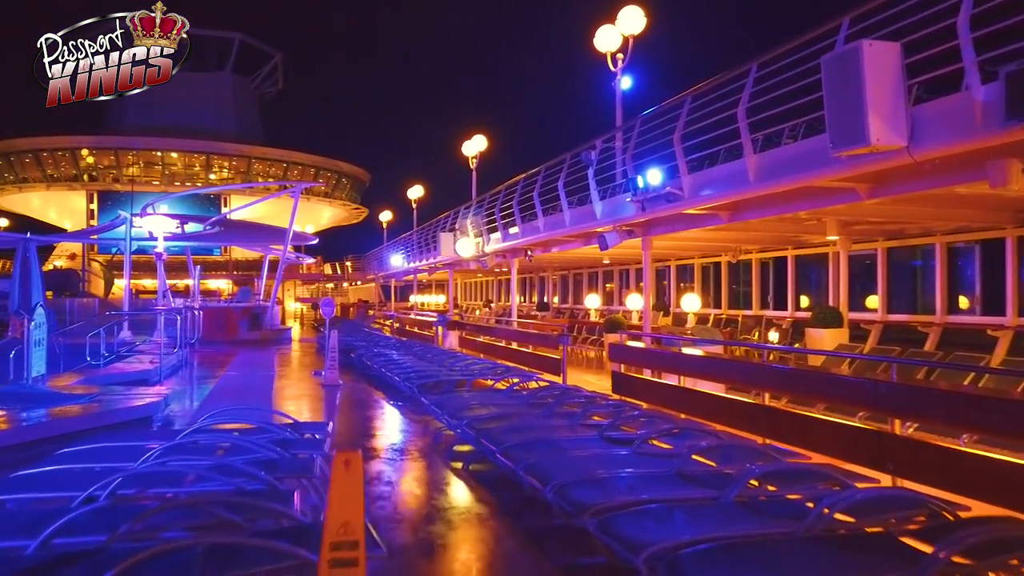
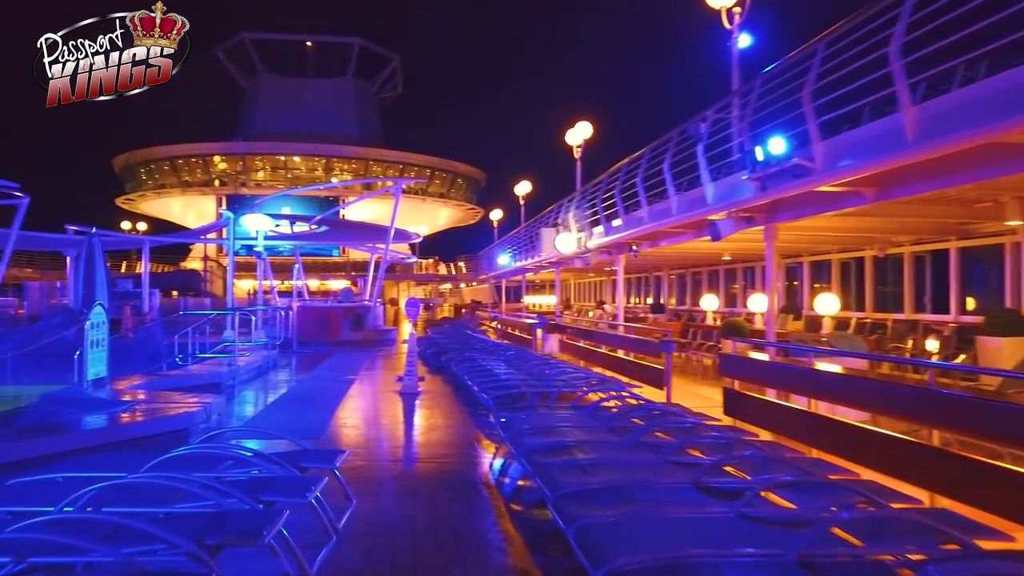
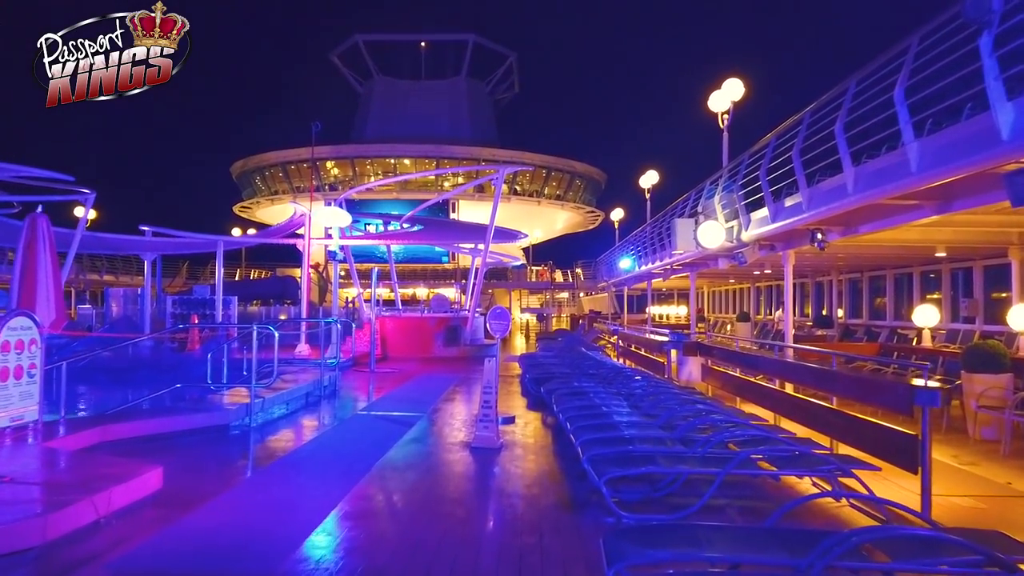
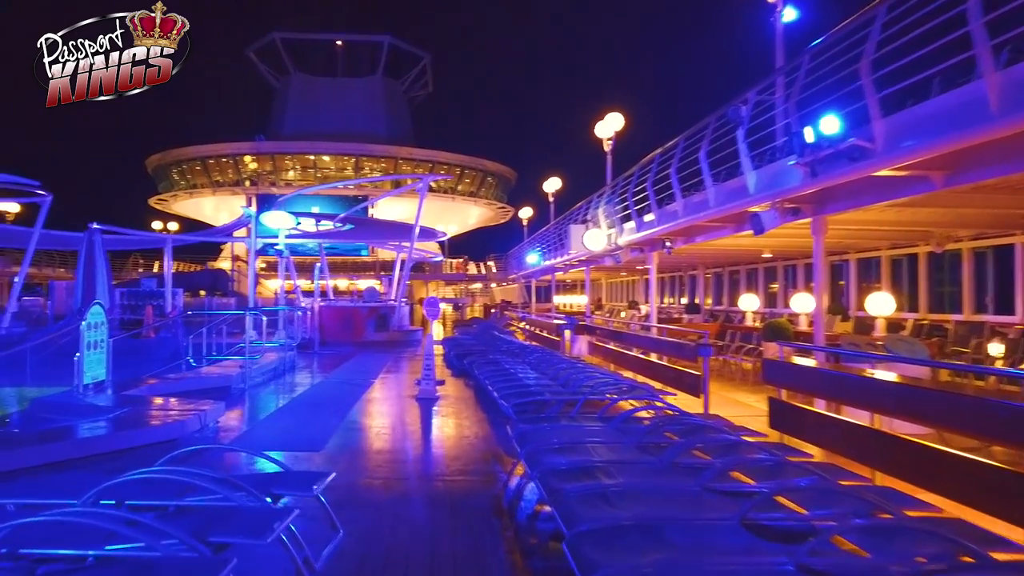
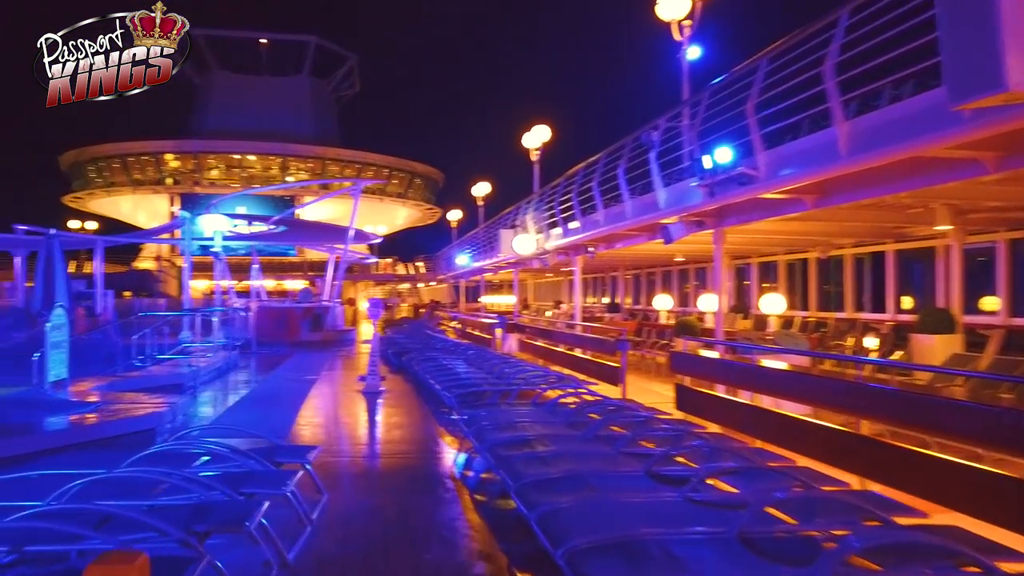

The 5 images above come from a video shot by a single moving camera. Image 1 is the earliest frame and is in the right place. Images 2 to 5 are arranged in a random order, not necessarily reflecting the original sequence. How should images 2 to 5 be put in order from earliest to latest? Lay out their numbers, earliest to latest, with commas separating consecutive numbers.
5, 2, 4, 3
